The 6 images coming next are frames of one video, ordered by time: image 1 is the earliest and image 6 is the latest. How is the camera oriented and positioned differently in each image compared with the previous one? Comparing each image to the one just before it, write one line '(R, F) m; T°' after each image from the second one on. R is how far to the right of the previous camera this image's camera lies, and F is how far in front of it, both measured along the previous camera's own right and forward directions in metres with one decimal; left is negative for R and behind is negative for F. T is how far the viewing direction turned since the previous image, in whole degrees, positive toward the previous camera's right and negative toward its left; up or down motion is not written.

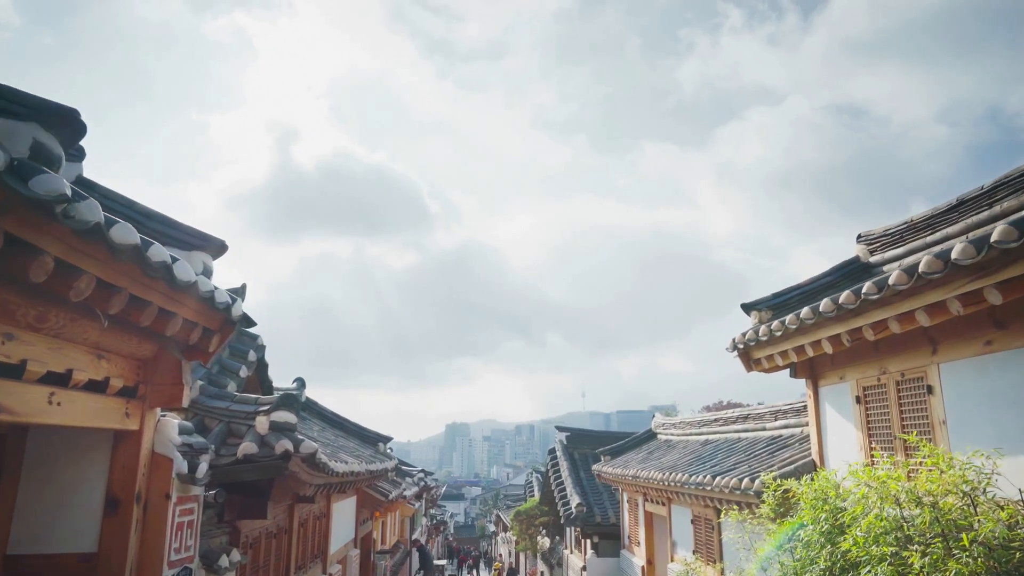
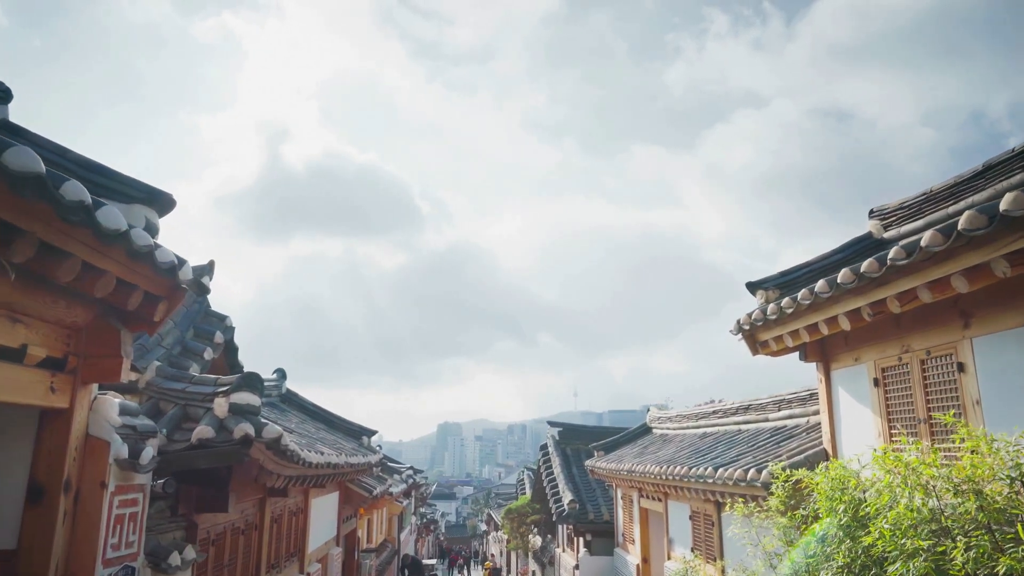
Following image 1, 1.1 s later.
(0.0, +0.5) m; +1°
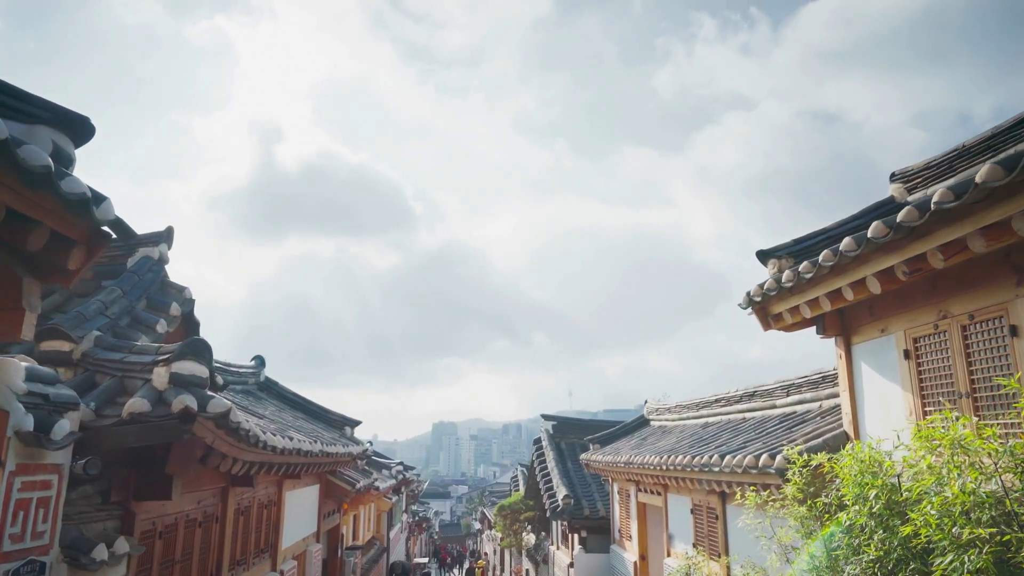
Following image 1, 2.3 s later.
(+0.1, +0.6) m; 0°
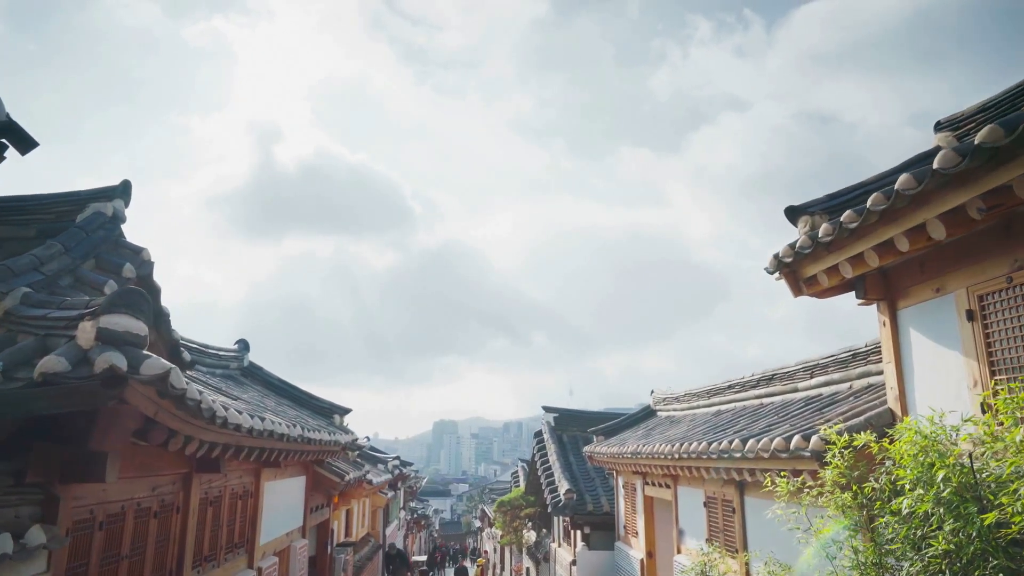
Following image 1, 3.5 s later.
(0.0, +0.7) m; 0°
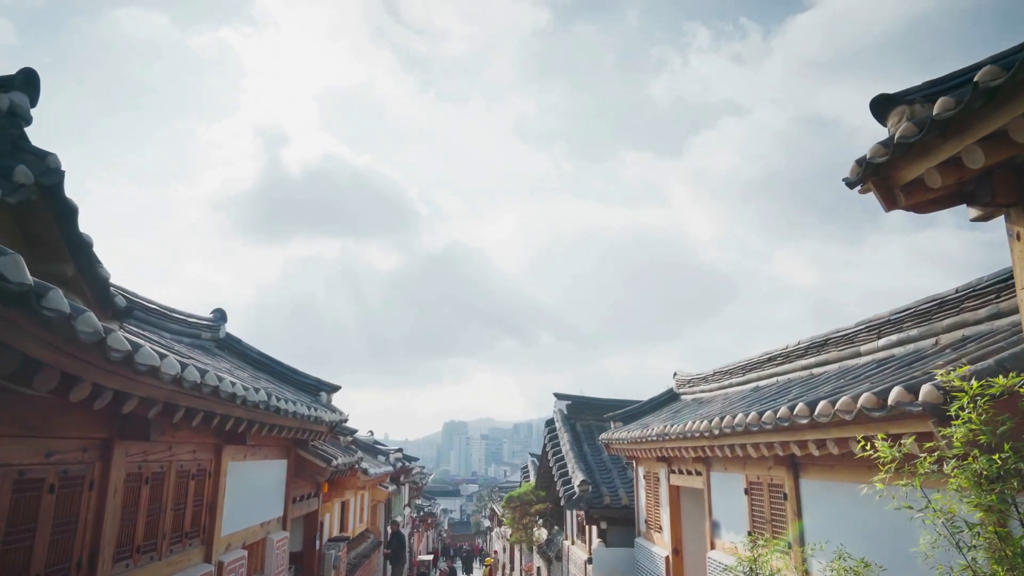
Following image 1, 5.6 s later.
(0.0, +1.3) m; -1°
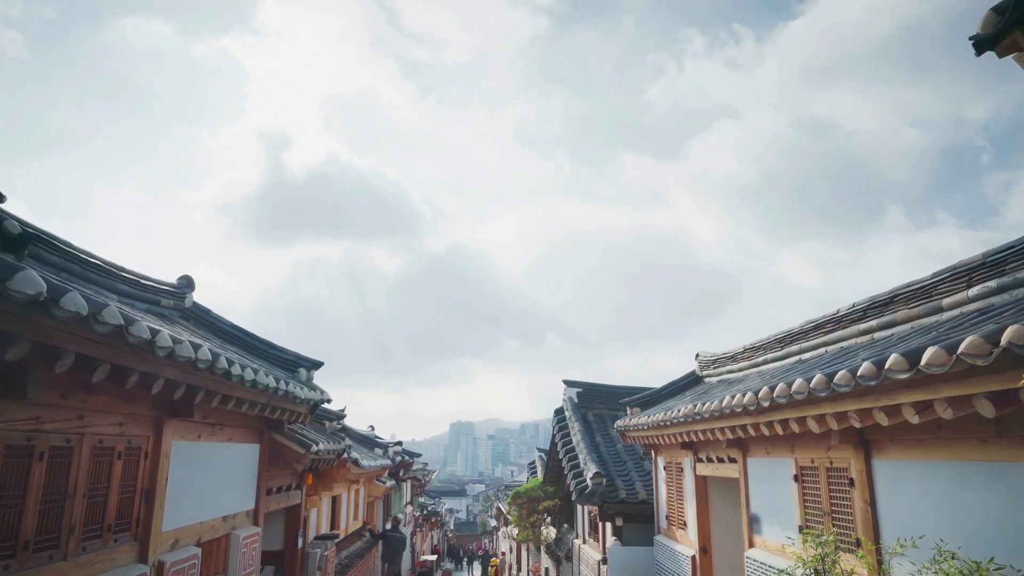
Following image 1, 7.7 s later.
(0.0, +1.2) m; -1°
